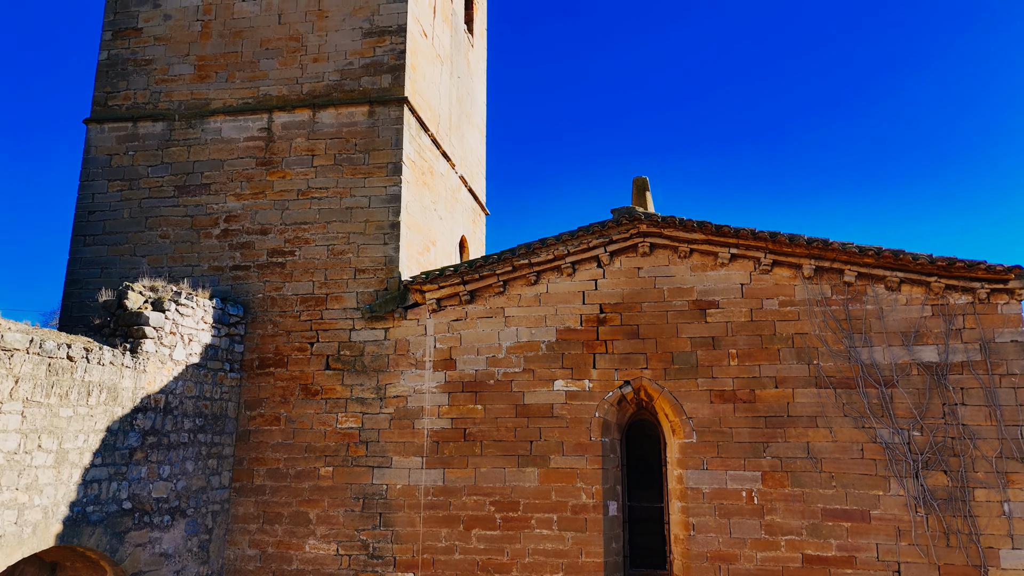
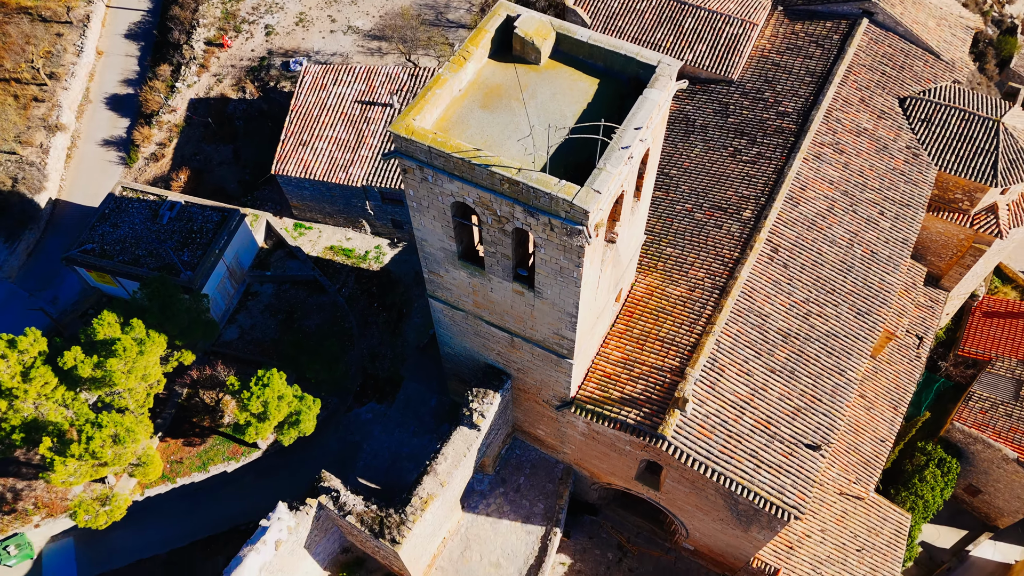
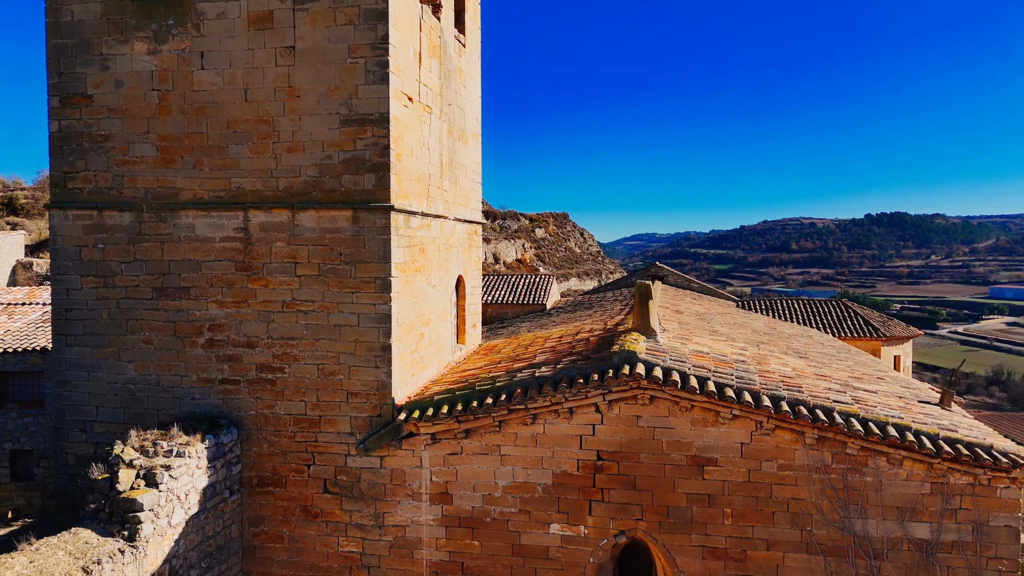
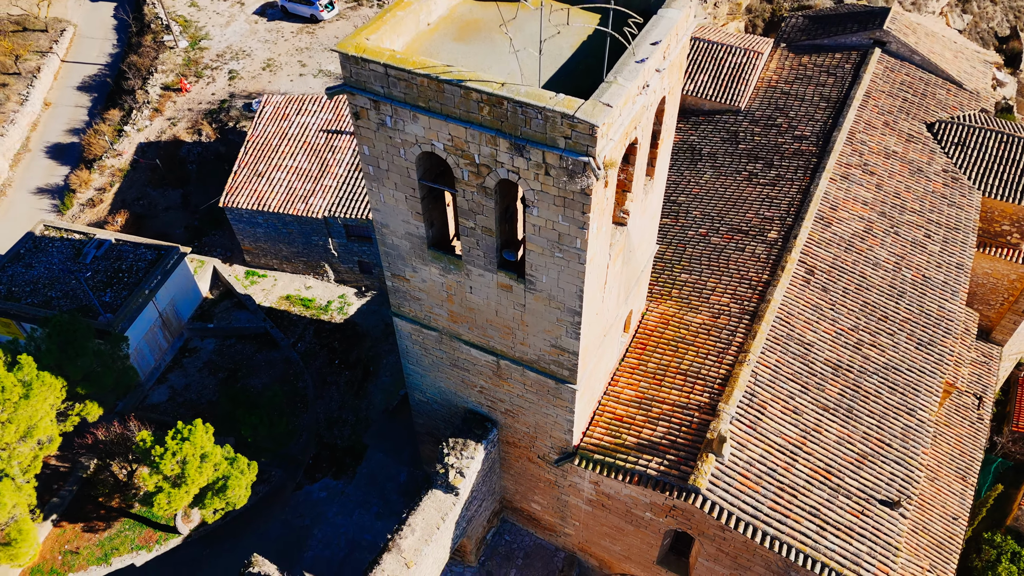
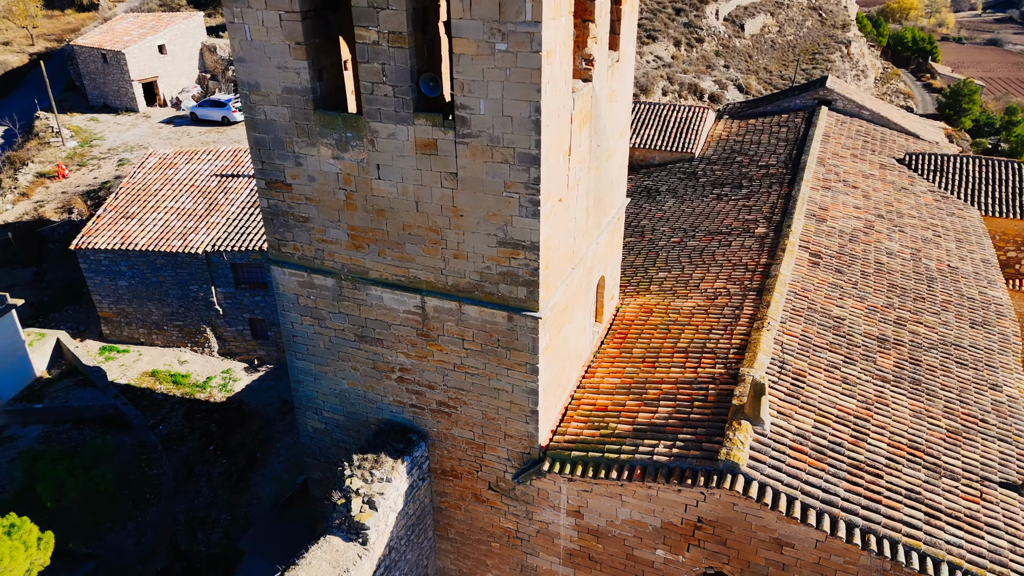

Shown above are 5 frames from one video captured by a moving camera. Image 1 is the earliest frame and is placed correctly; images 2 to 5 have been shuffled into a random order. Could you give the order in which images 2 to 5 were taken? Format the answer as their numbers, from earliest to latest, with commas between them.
3, 5, 4, 2
